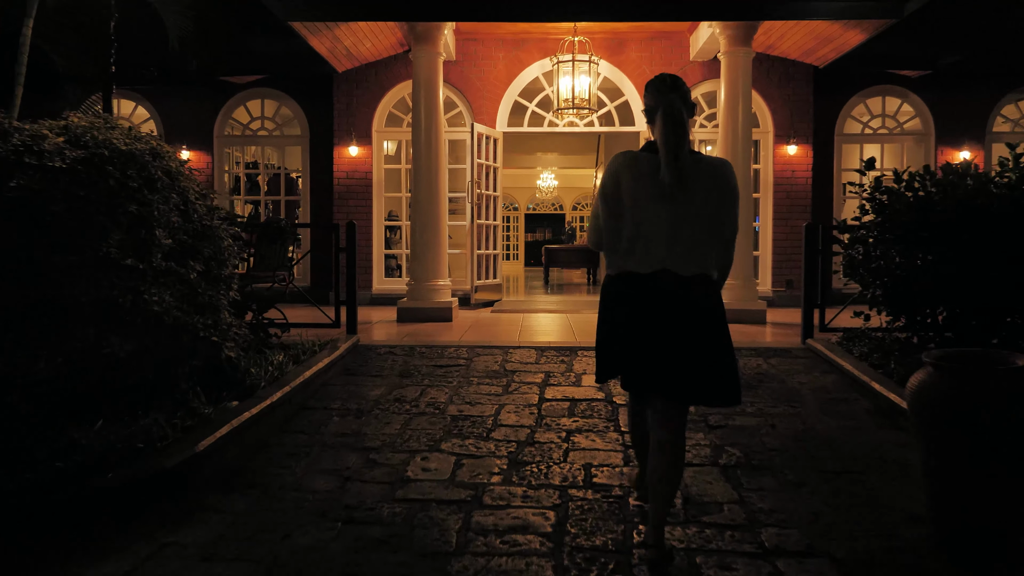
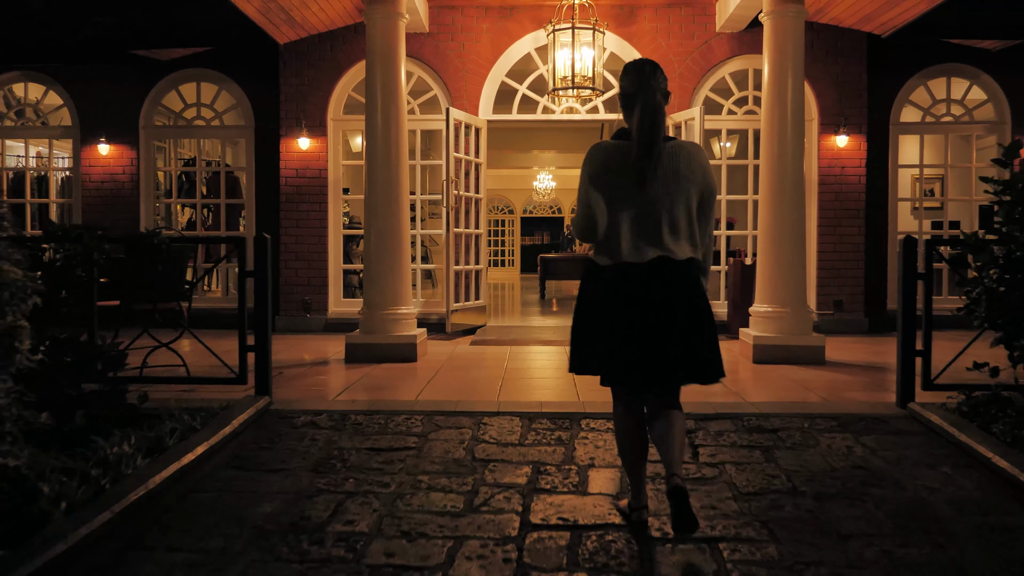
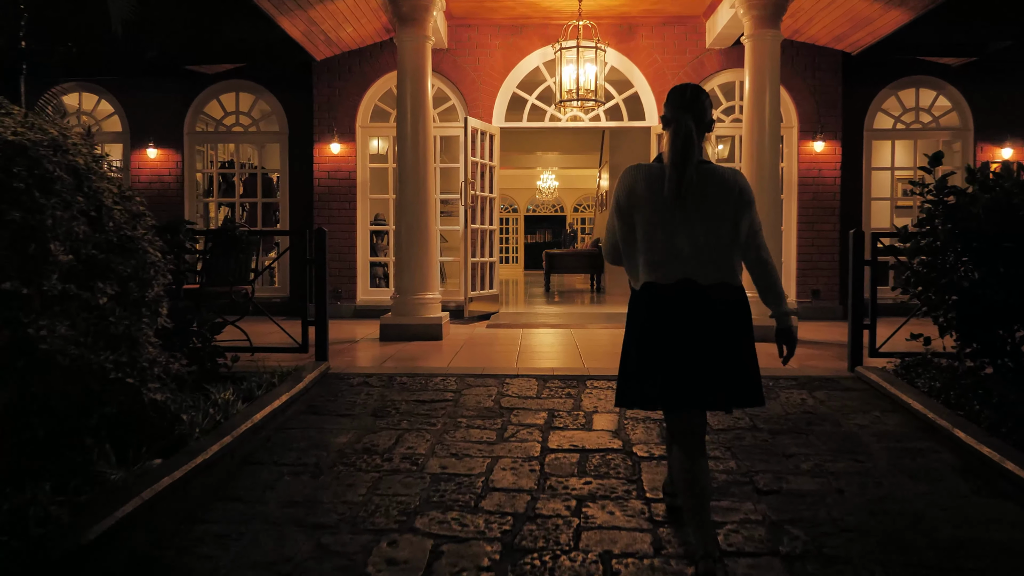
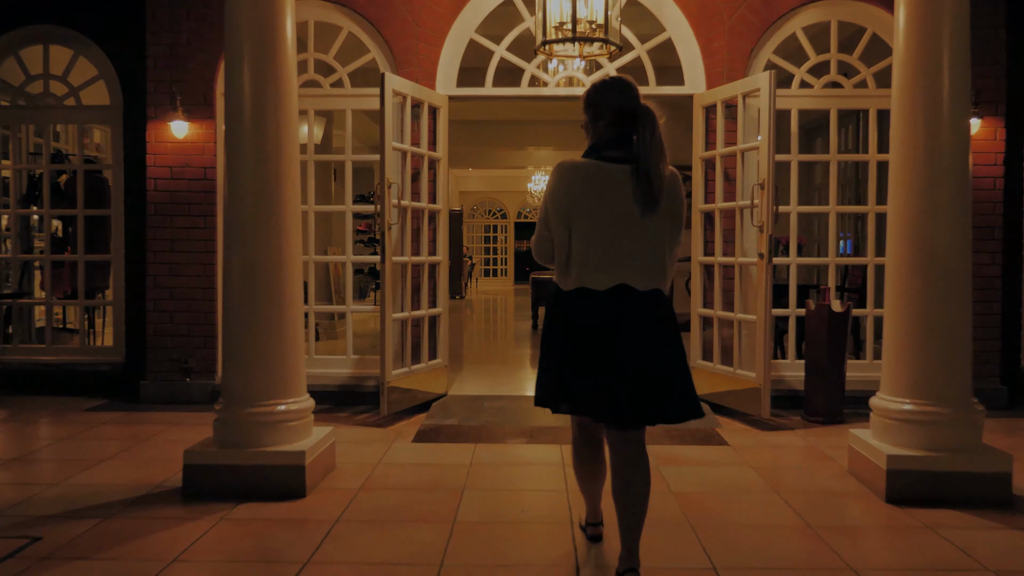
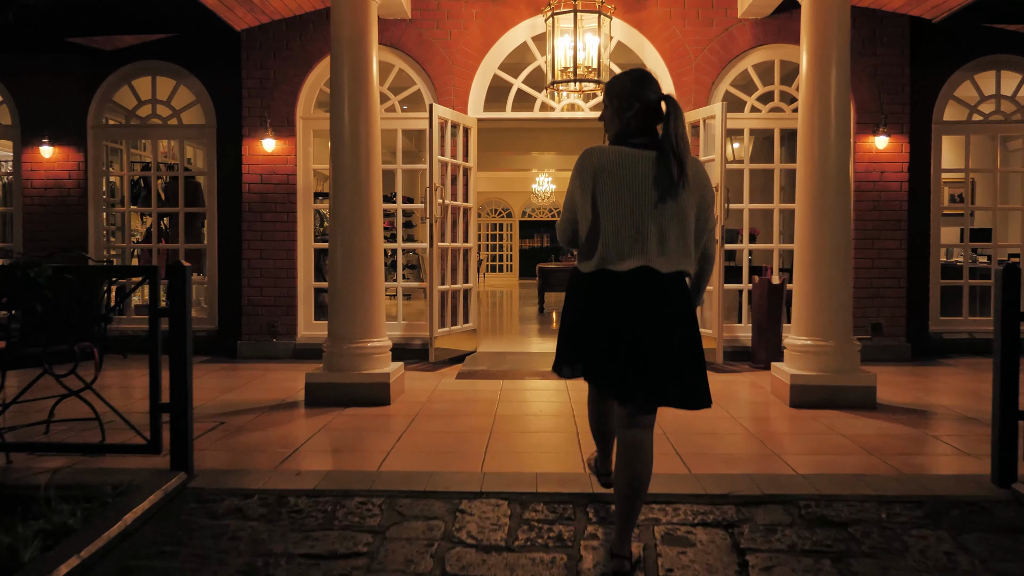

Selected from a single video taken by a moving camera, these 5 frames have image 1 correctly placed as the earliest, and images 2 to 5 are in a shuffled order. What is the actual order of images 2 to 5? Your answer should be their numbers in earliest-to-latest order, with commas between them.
3, 2, 5, 4
